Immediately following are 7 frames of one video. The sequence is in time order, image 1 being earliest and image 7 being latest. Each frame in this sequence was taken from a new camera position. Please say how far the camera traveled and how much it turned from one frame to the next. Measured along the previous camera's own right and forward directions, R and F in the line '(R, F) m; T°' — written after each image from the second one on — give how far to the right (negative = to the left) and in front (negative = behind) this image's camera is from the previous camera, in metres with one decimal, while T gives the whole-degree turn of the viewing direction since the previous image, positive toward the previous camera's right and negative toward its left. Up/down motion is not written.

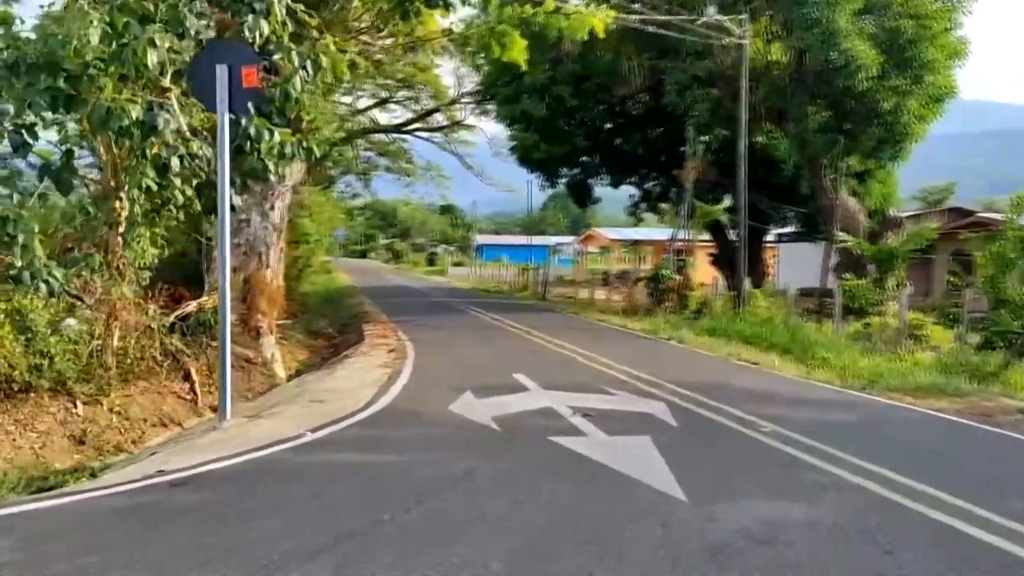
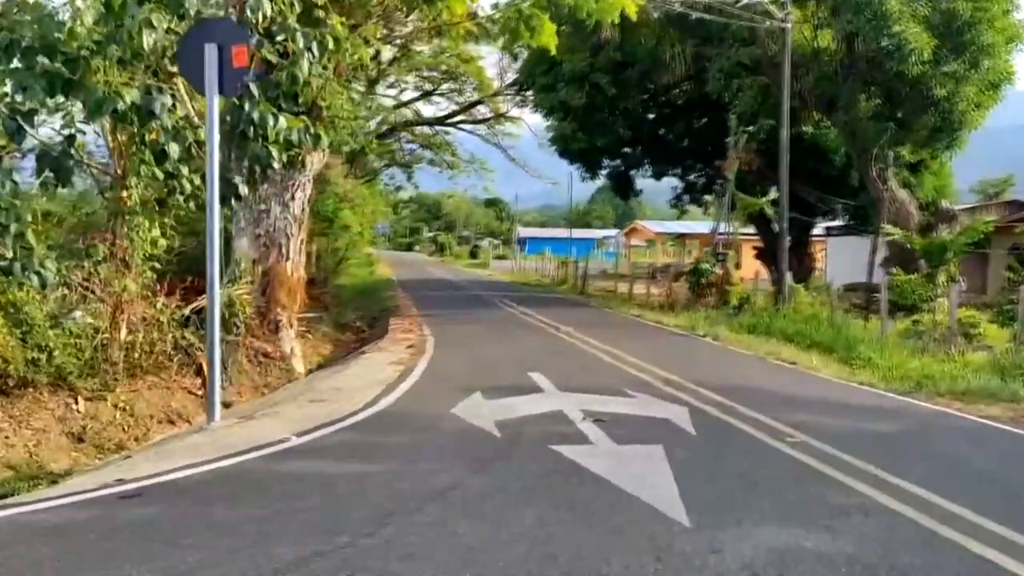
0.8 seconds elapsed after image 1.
(+0.4, +0.7) m; -3°
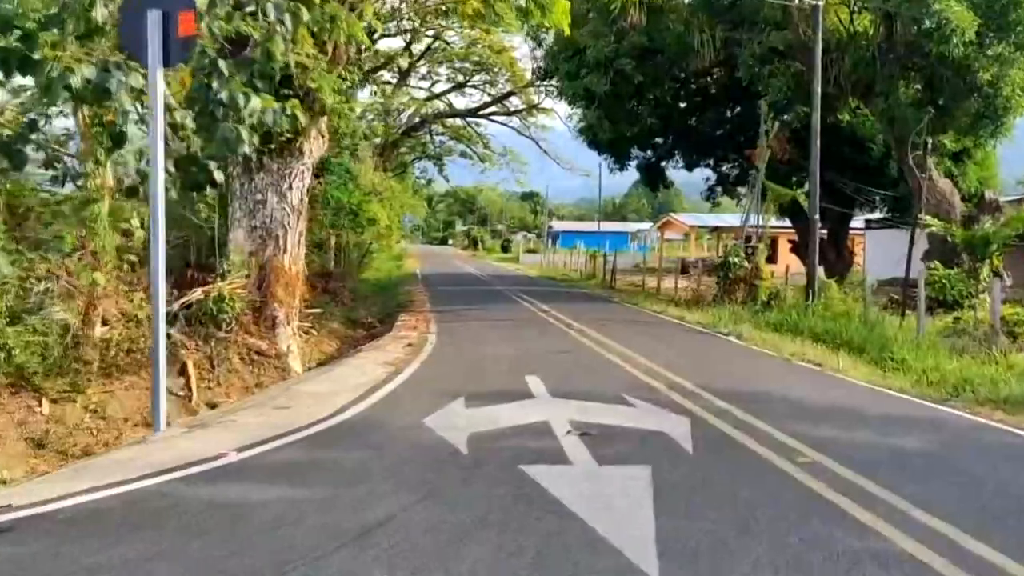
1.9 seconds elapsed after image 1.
(+0.5, +1.1) m; -2°
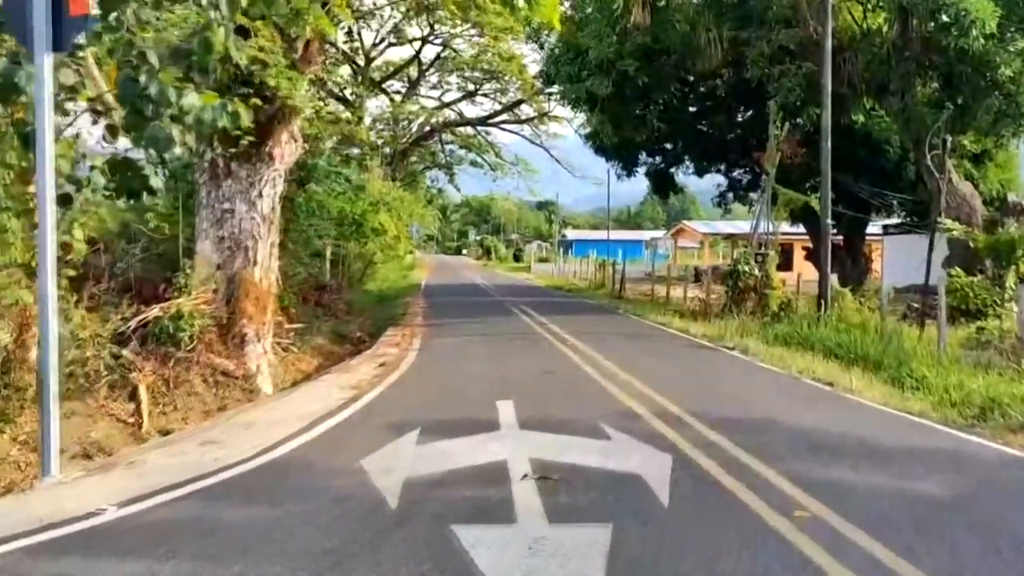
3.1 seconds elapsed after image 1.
(+0.6, +1.3) m; -1°
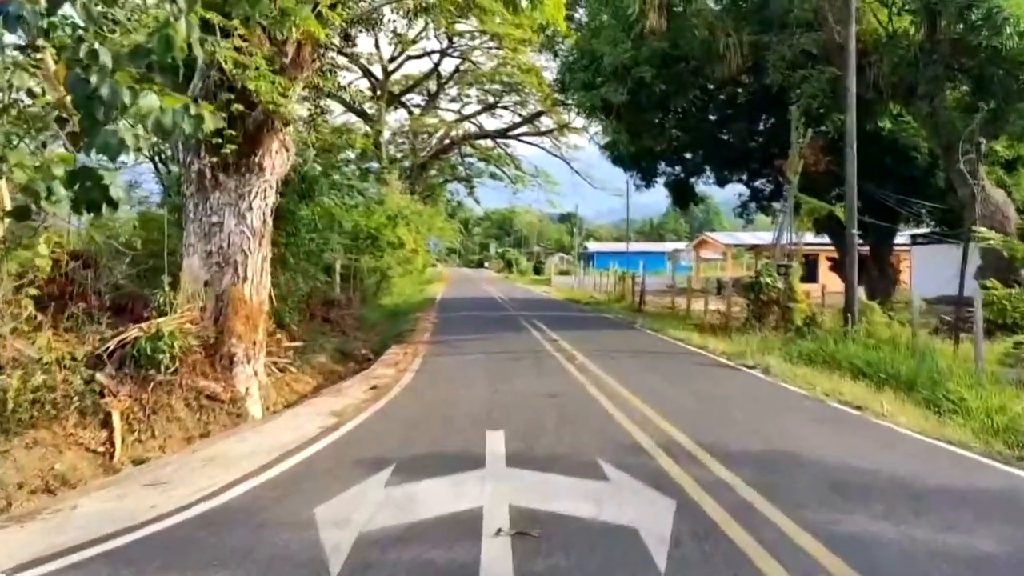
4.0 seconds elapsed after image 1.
(+0.3, +1.0) m; -1°
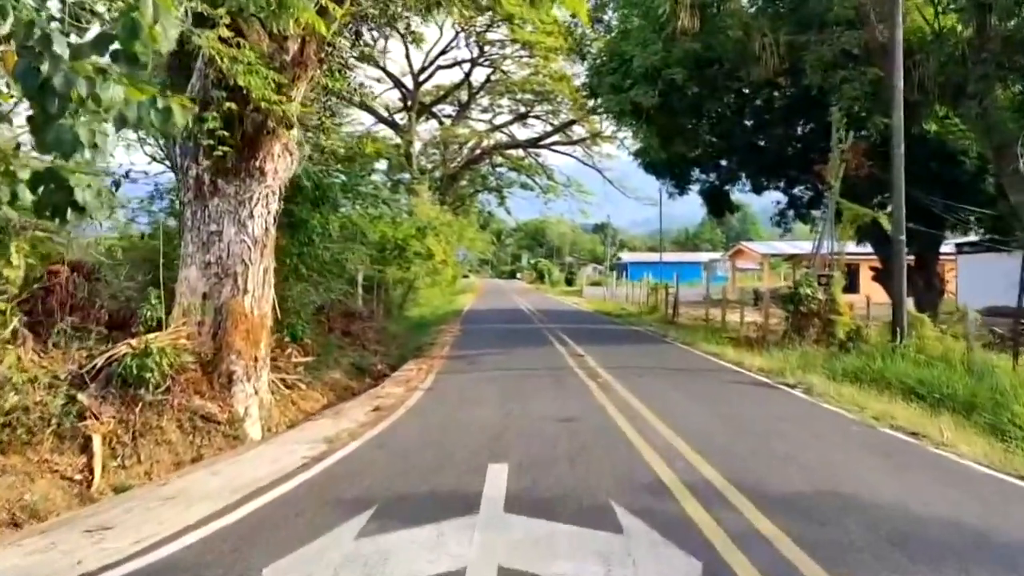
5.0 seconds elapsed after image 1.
(+0.3, +1.2) m; -2°
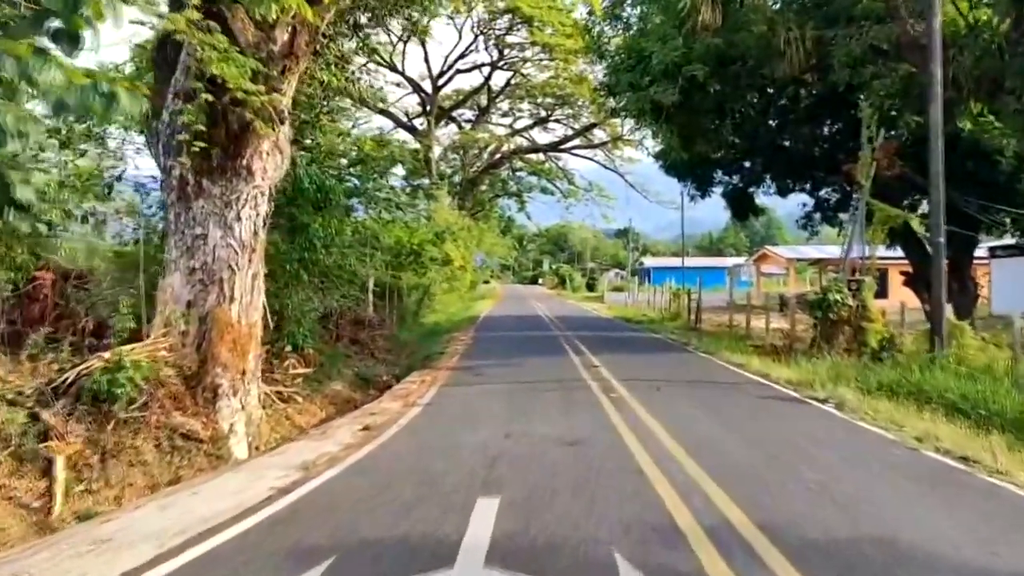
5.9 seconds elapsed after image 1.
(+0.3, +1.1) m; -1°
